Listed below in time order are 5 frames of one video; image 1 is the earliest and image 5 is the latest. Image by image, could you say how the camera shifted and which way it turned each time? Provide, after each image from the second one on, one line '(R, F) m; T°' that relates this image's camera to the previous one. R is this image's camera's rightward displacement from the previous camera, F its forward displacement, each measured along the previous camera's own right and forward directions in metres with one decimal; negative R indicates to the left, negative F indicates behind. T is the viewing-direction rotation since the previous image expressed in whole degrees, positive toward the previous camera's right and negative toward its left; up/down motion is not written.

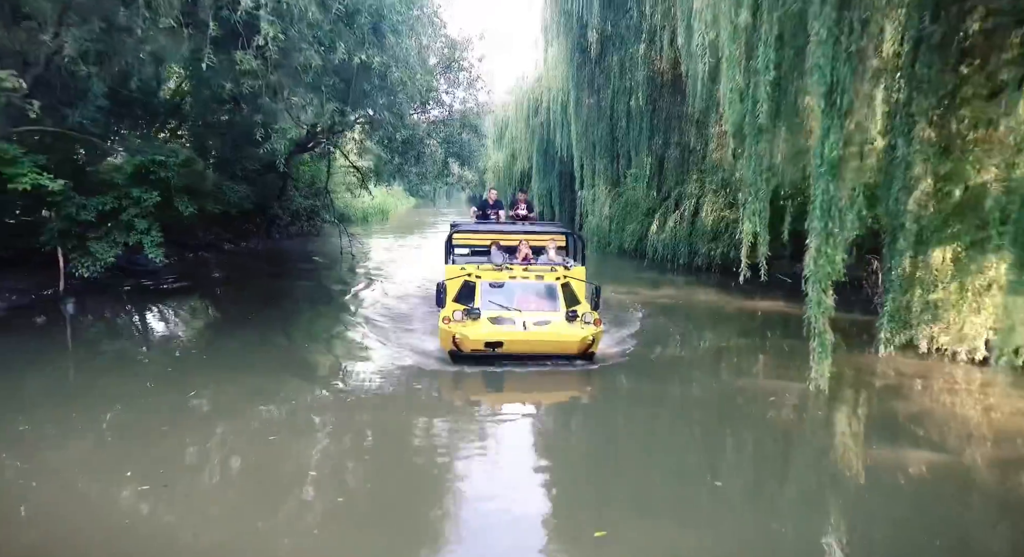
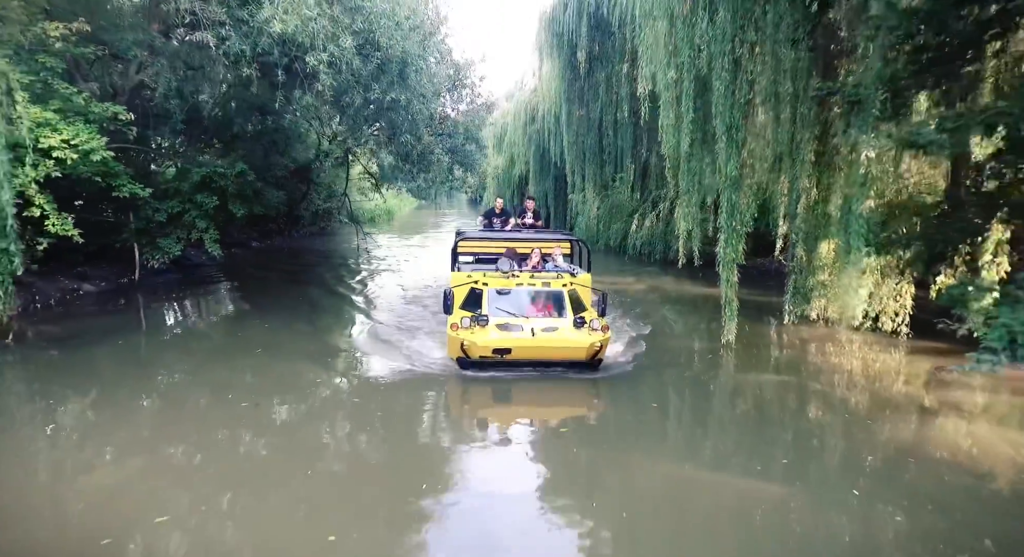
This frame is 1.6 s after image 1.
(+0.1, -2.5) m; 0°
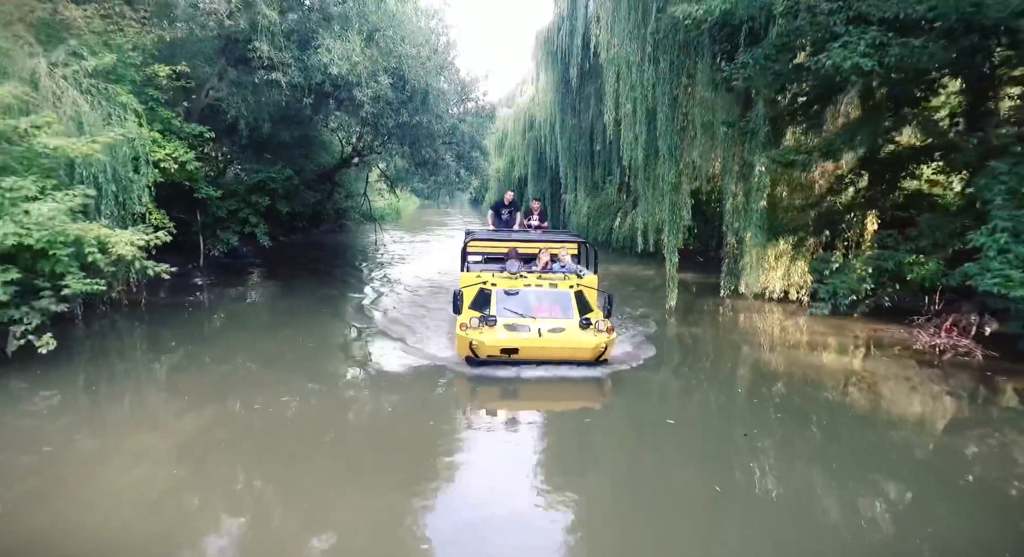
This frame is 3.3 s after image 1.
(+0.1, -3.0) m; 0°
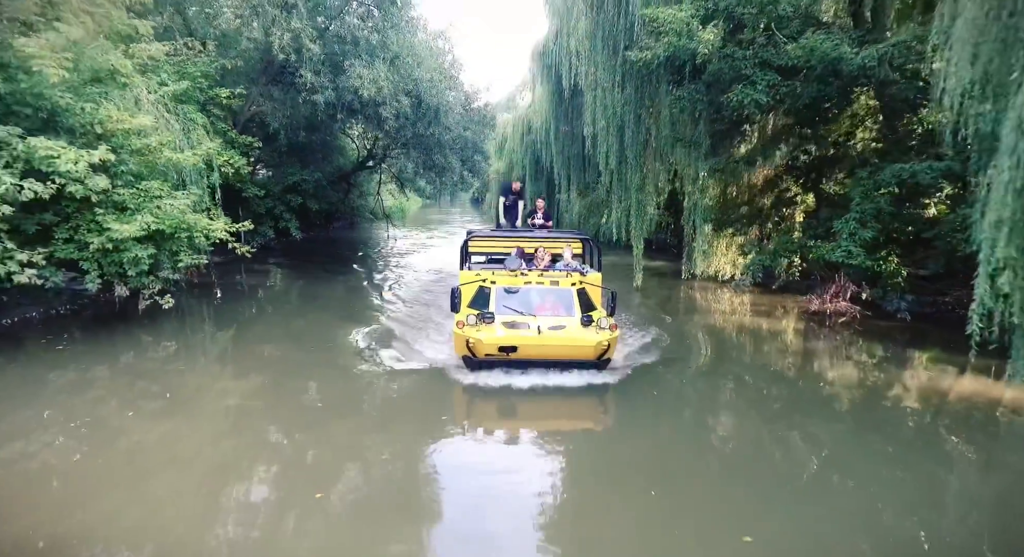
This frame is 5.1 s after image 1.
(+0.1, -2.8) m; 0°
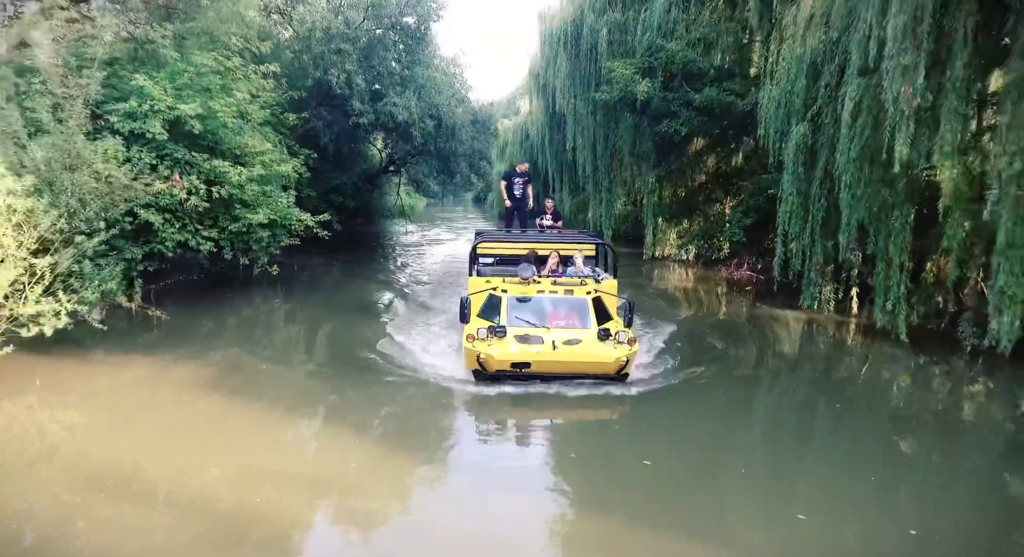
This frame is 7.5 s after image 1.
(+0.1, -4.6) m; 0°
